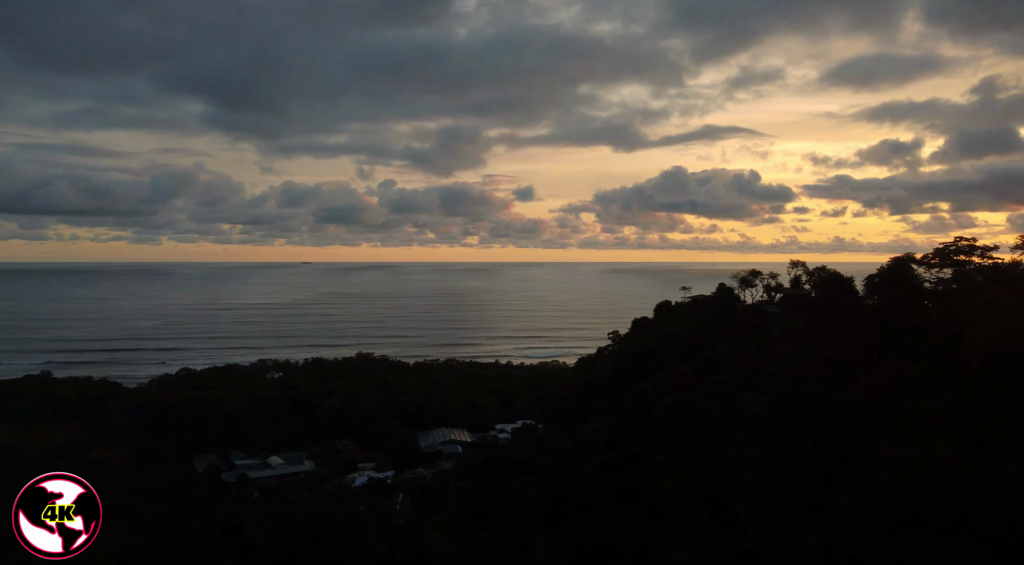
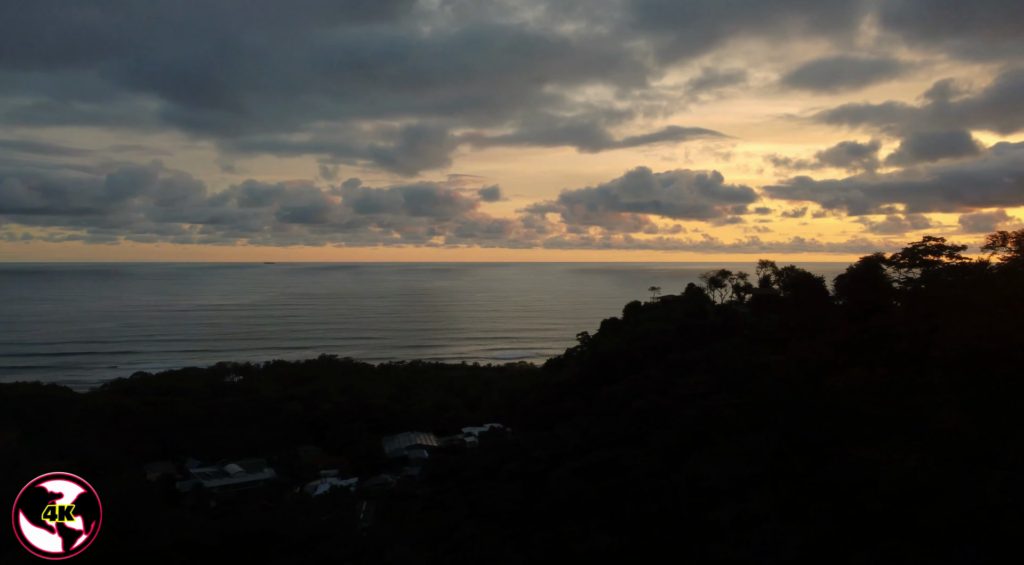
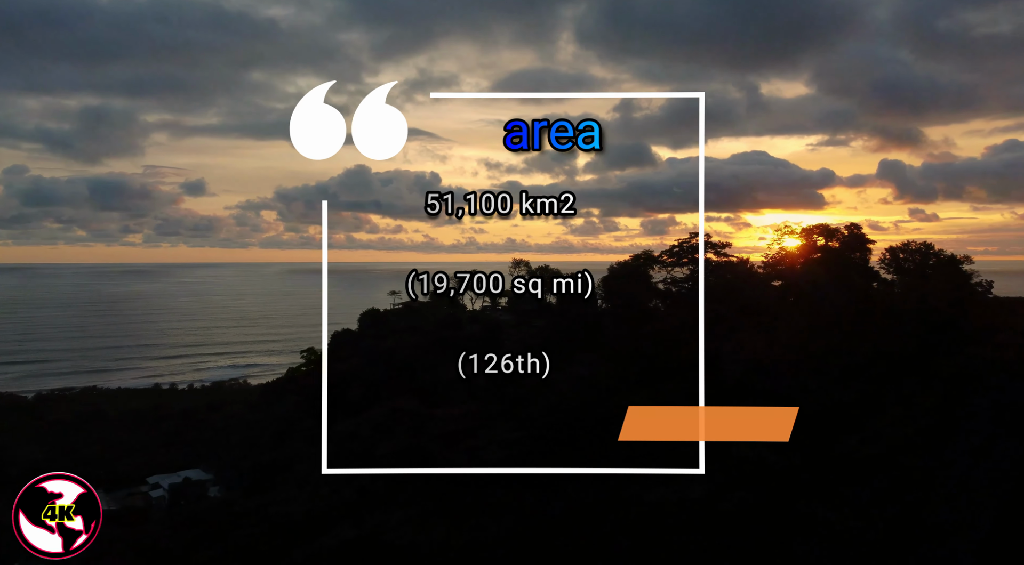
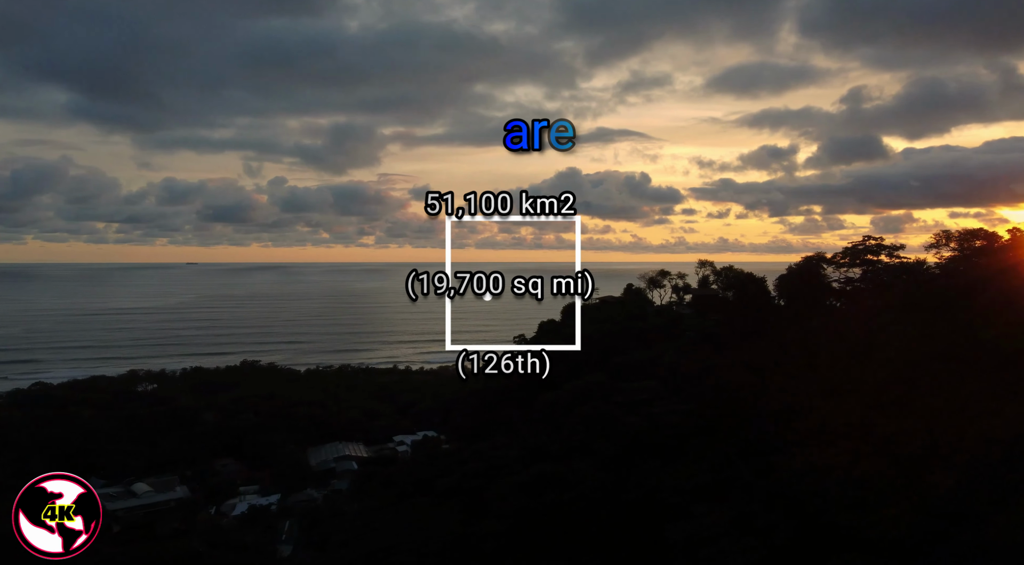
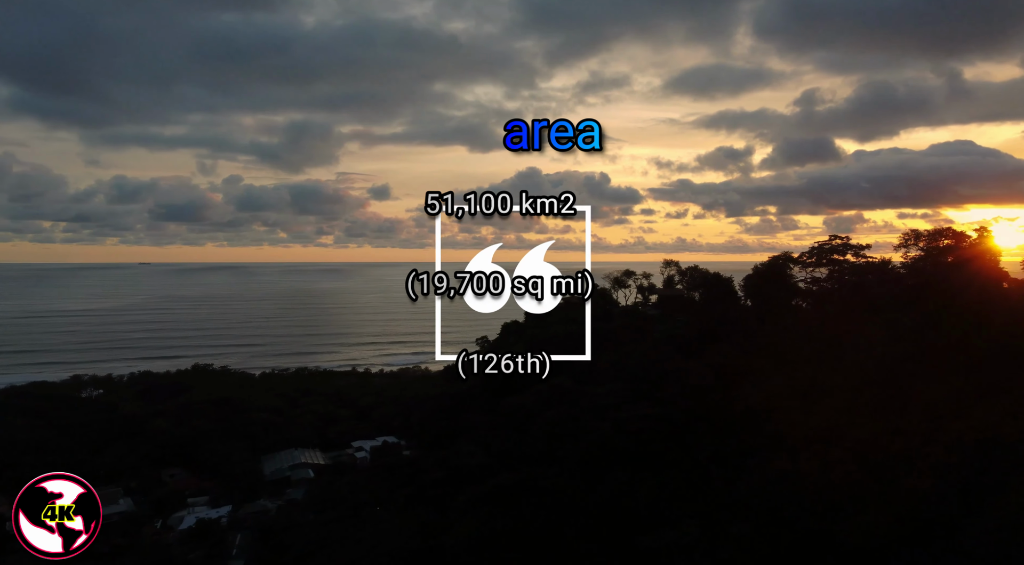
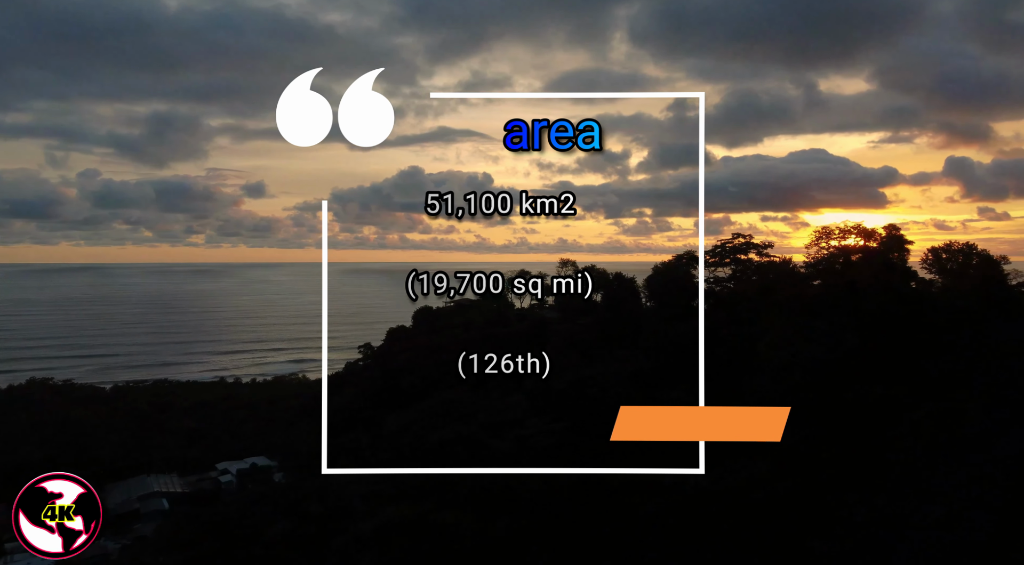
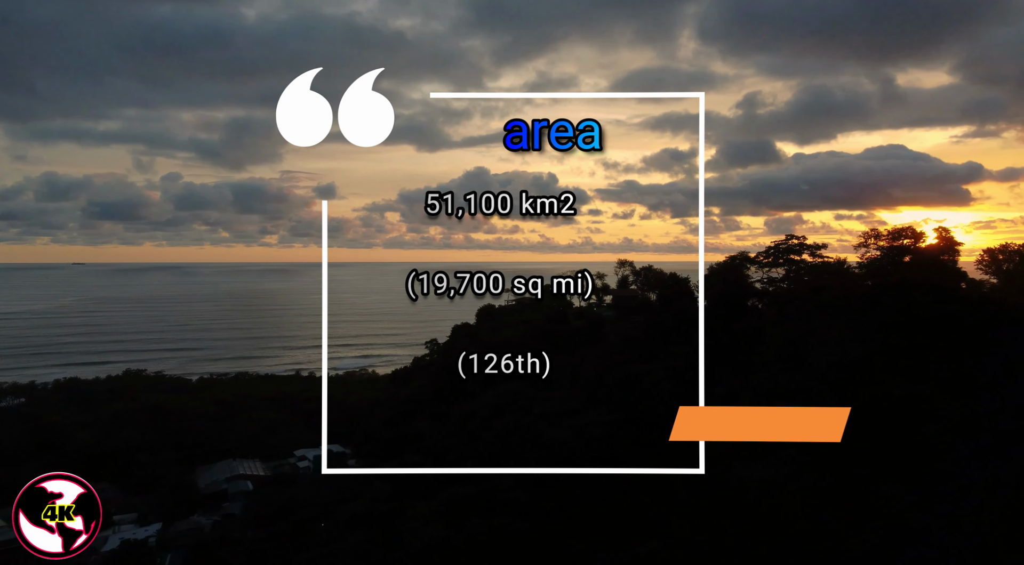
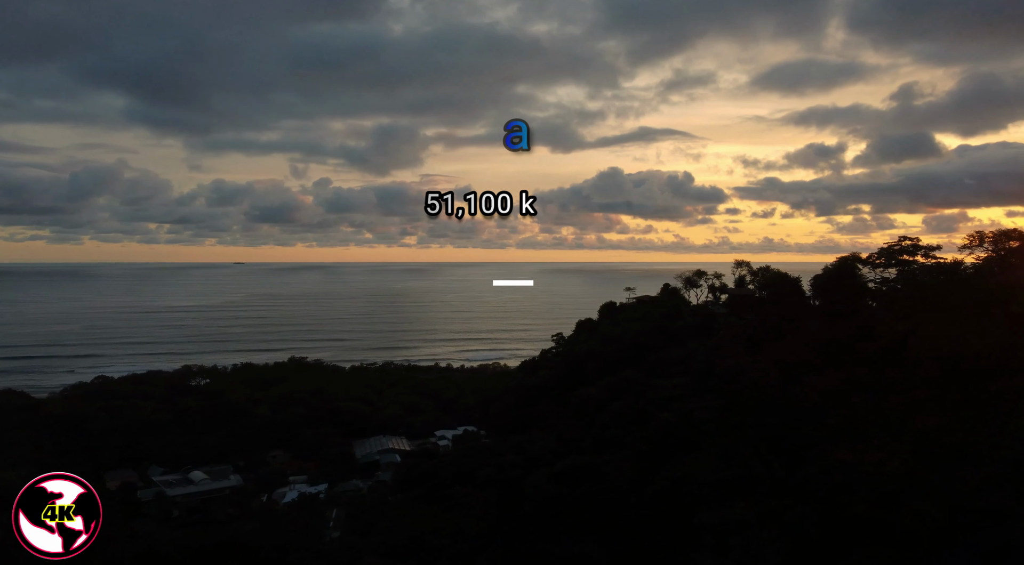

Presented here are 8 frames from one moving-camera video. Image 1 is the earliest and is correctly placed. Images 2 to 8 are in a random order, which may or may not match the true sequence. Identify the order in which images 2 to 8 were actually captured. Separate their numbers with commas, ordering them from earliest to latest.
2, 8, 4, 5, 7, 6, 3
